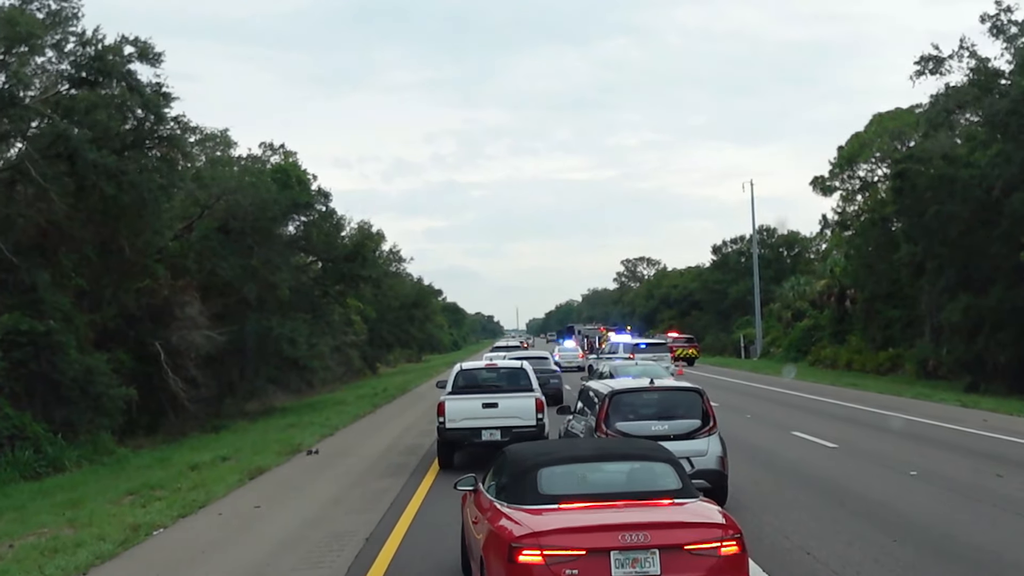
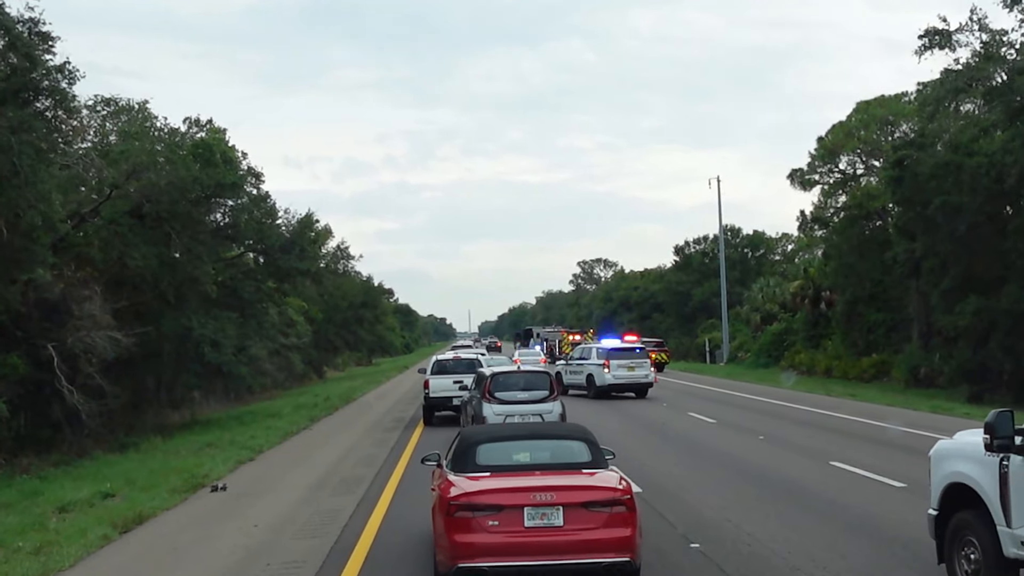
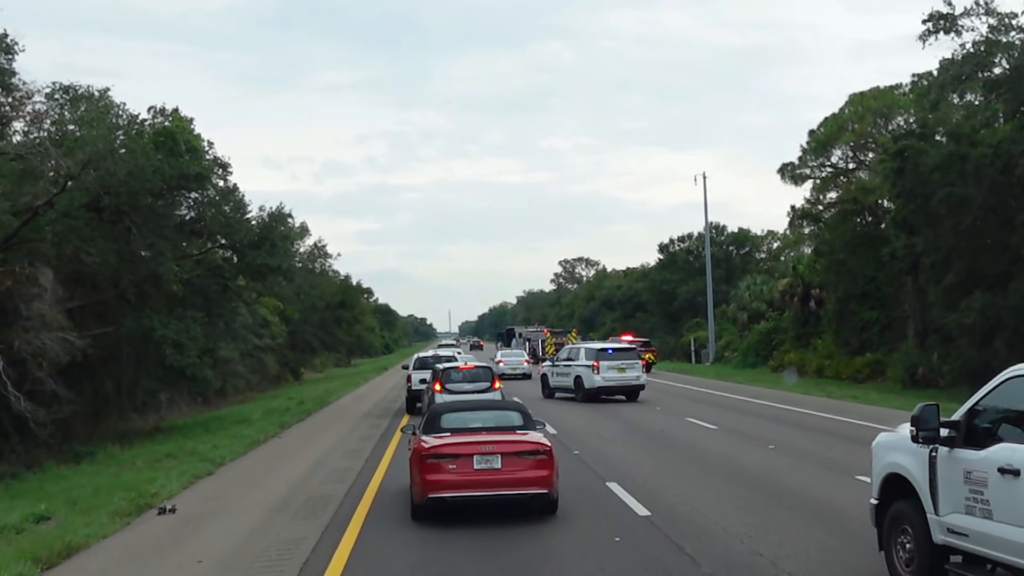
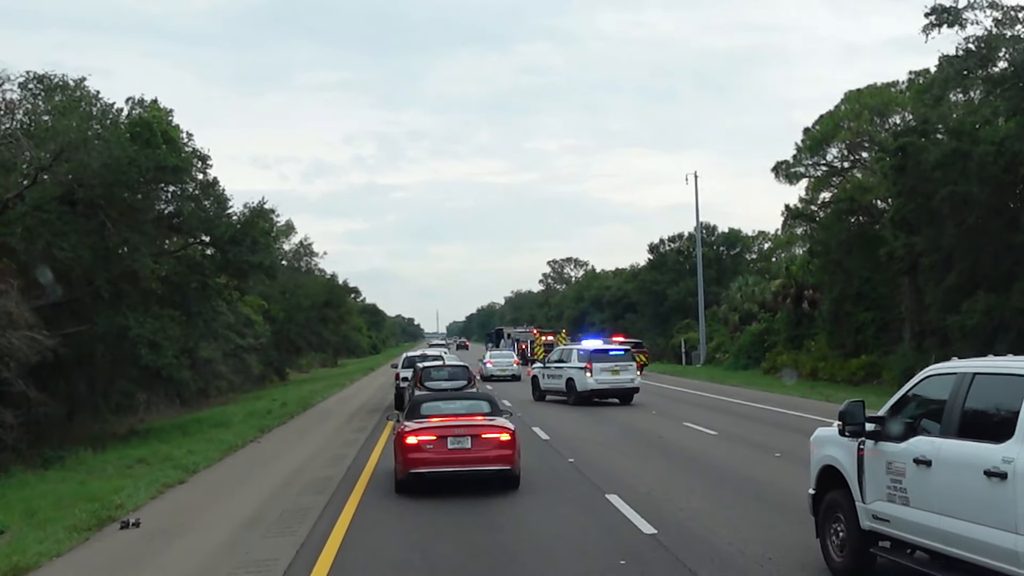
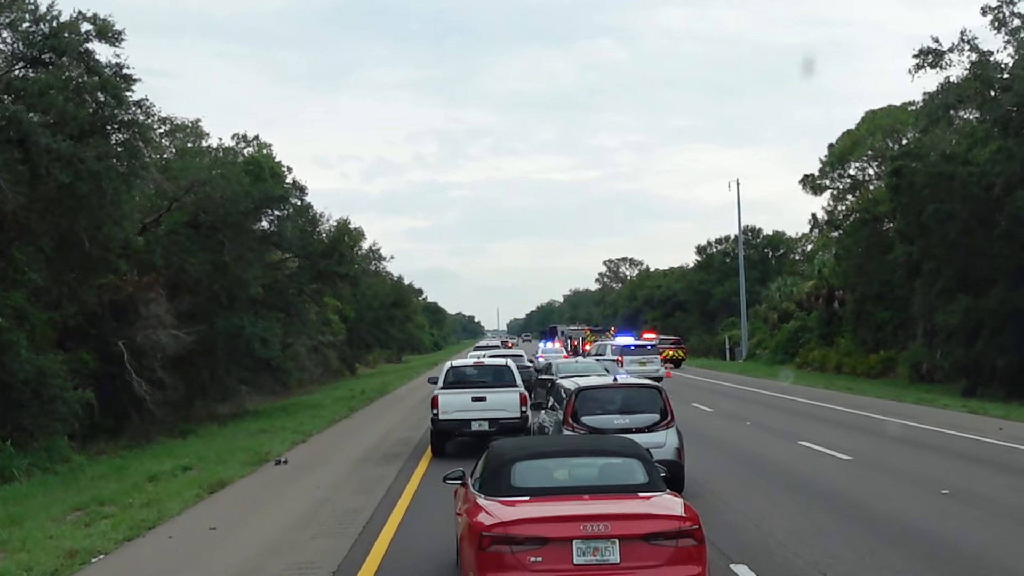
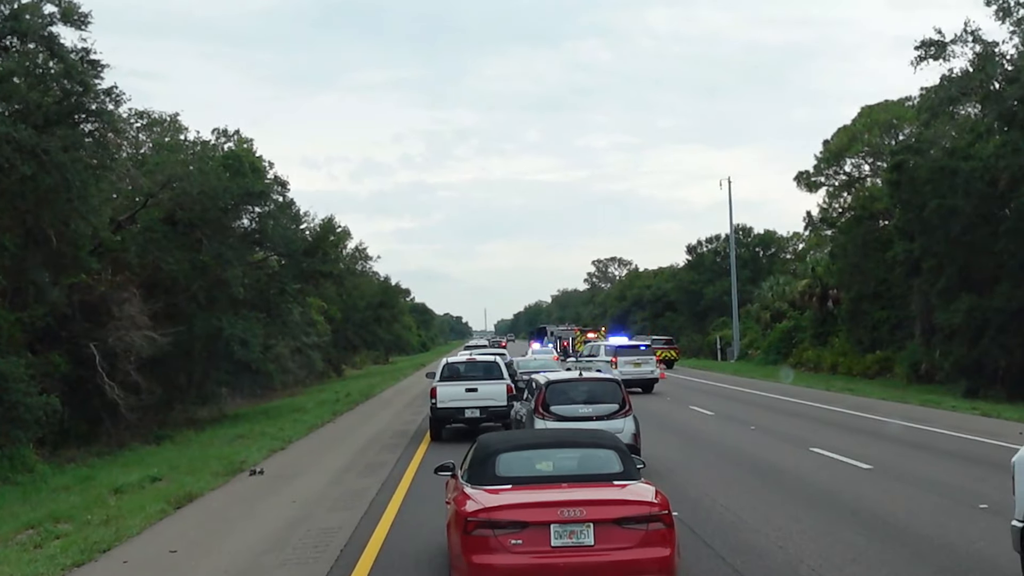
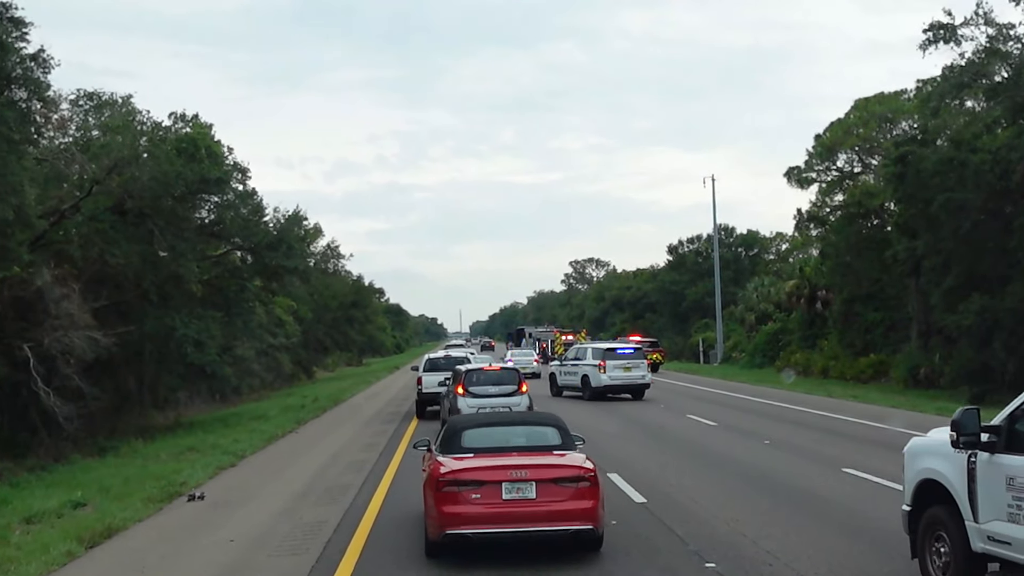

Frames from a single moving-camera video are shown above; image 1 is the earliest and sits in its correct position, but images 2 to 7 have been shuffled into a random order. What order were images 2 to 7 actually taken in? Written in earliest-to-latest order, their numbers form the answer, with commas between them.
5, 6, 2, 7, 3, 4
